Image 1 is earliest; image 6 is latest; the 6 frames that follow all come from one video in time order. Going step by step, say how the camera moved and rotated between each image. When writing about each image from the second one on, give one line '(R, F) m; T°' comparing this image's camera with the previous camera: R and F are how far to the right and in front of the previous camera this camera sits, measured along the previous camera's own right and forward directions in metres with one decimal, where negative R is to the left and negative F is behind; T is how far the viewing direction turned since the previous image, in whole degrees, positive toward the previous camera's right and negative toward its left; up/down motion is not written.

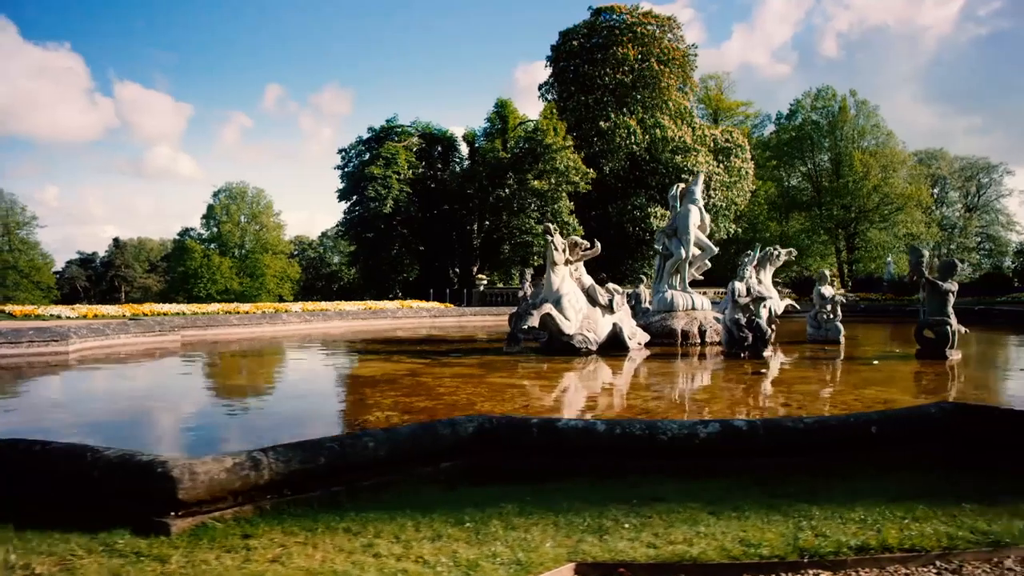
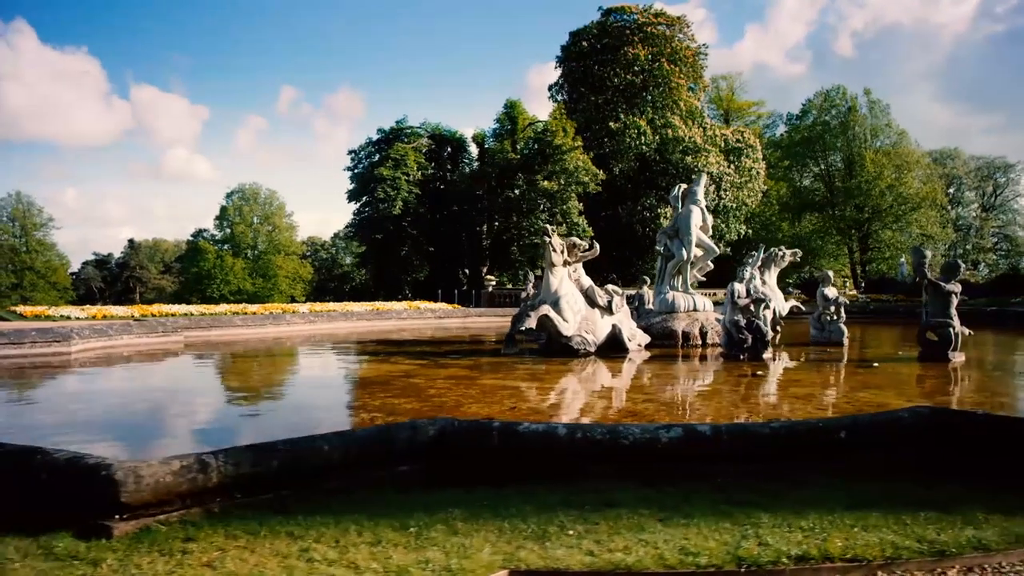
(+0.2, 0.0) m; -1°
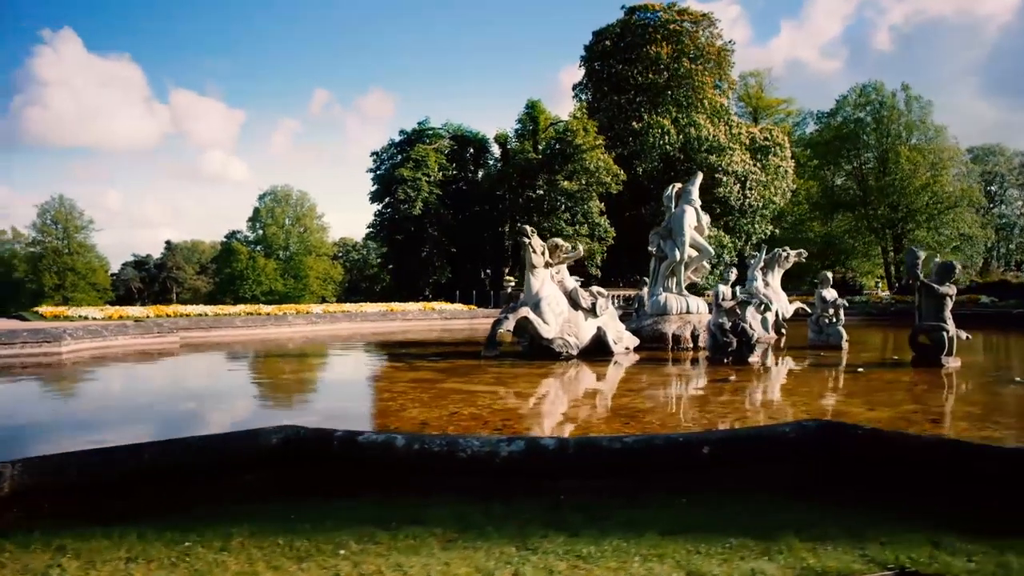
(+0.9, +0.2) m; -3°
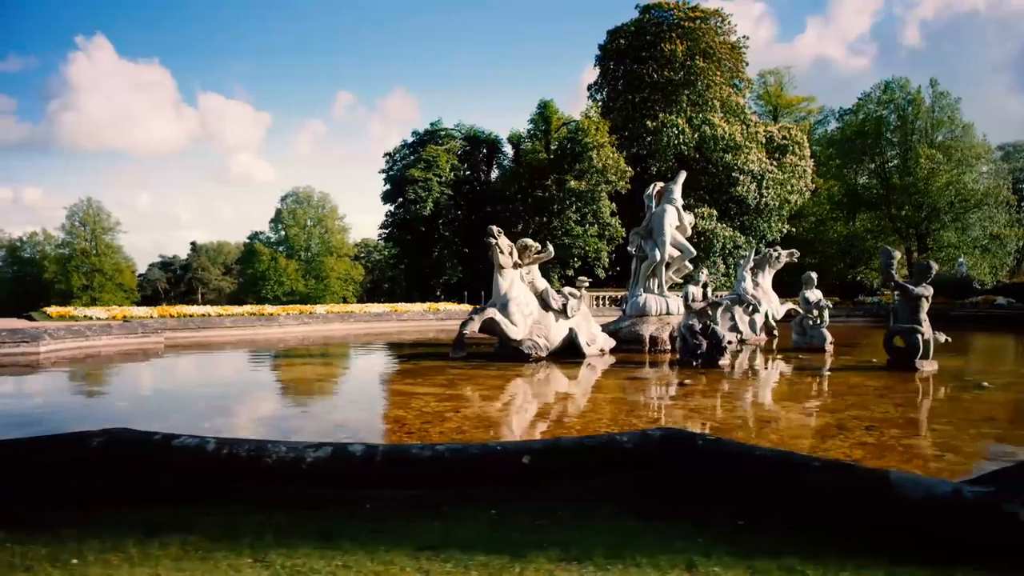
(+0.9, +0.1) m; -2°
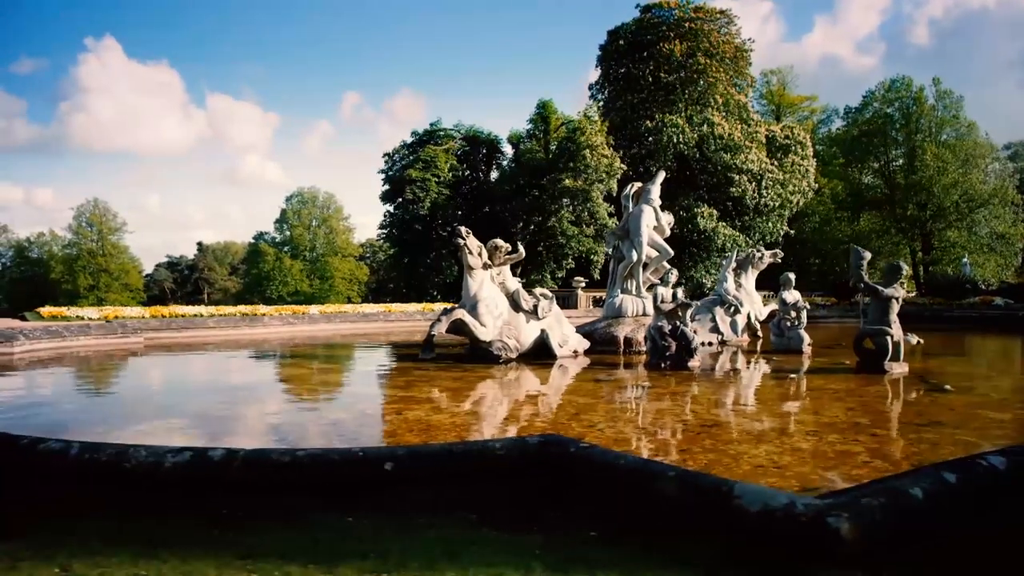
(+0.6, +0.1) m; -1°
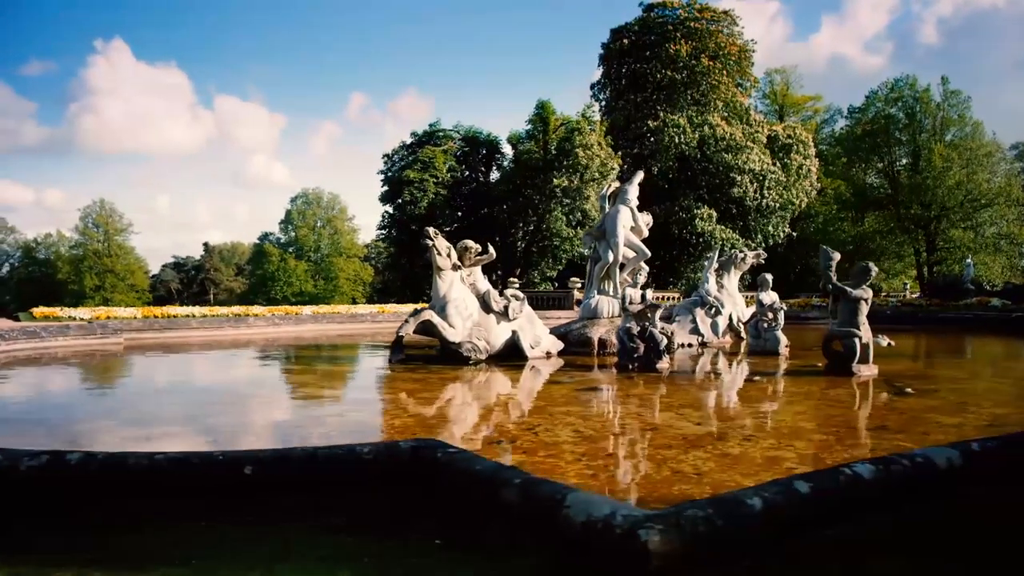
(+0.6, +0.1) m; -1°
